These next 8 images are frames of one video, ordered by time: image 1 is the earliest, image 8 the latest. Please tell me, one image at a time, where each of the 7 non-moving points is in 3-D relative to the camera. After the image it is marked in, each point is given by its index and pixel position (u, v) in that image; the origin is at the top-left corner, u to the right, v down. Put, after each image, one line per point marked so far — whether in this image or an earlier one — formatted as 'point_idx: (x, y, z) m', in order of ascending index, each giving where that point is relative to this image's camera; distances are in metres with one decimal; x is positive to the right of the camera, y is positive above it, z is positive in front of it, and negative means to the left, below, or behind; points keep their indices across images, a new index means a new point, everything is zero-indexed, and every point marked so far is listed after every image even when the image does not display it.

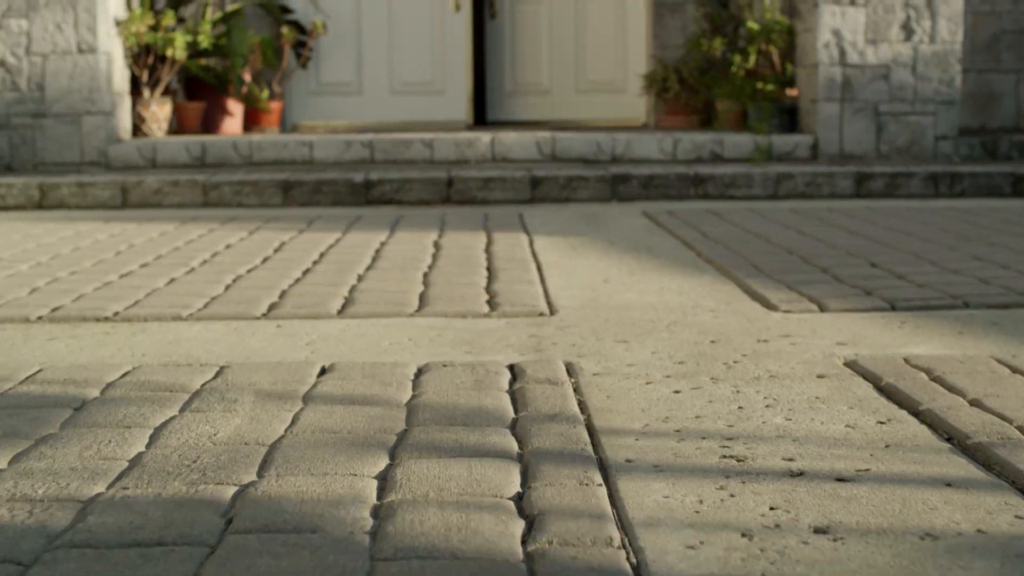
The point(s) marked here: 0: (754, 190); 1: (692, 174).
0: (+1.0, +0.4, +4.7) m
1: (+0.8, +0.5, +4.6) m
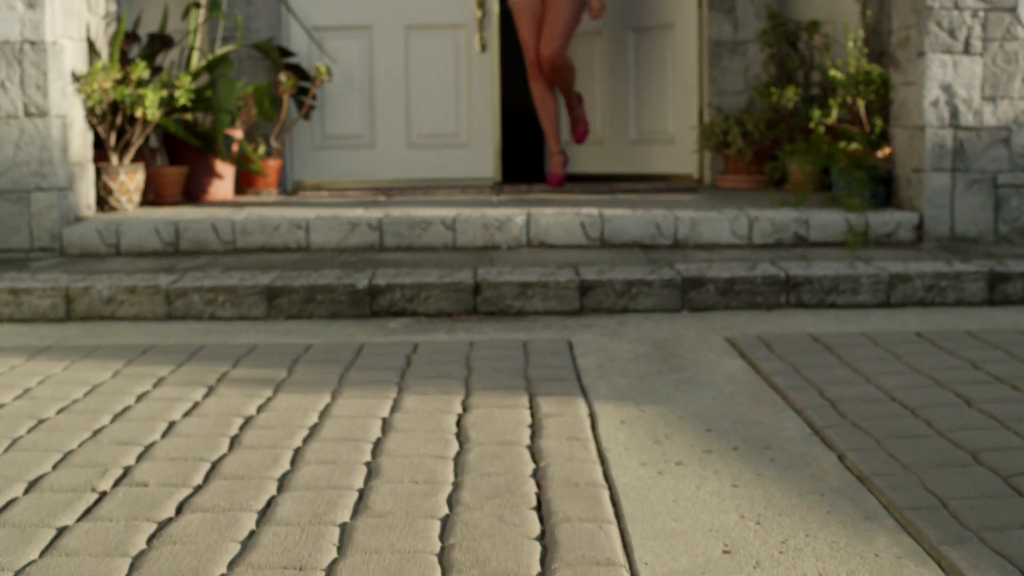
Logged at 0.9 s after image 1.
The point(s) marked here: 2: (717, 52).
0: (+1.2, 0.0, +3.7) m
1: (+0.9, 0.0, +3.7) m
2: (+1.1, +1.3, +5.9) m
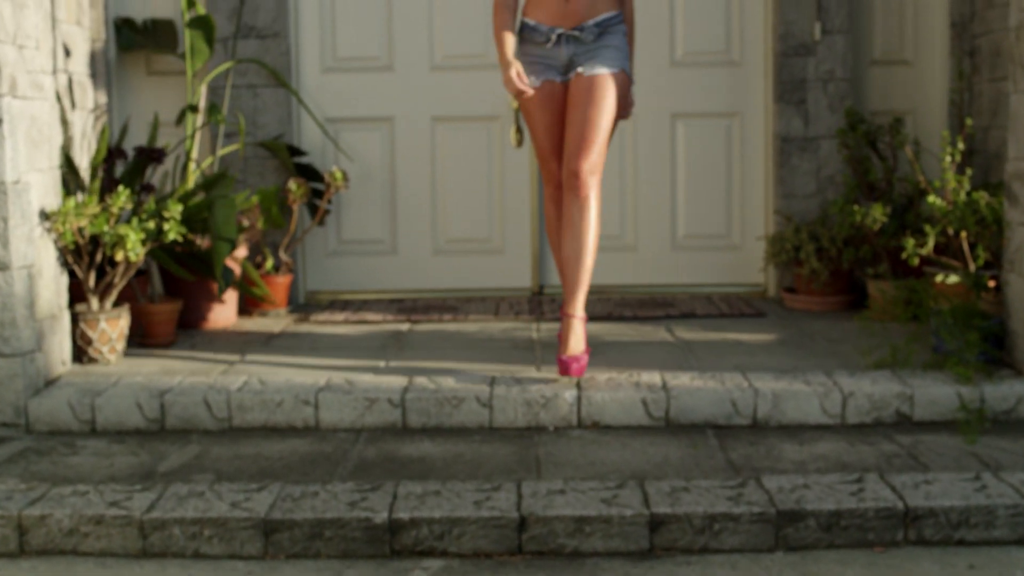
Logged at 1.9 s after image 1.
0: (+1.3, -0.7, +3.0) m
1: (+1.0, -0.6, +3.0) m
2: (+1.3, +0.6, +5.2) m
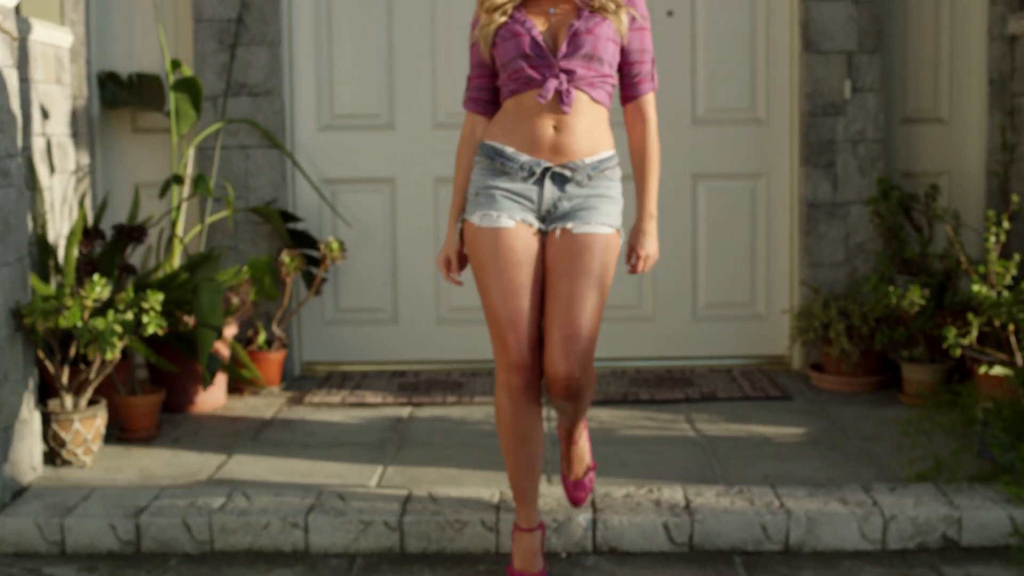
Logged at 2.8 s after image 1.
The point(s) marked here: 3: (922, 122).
0: (+1.3, -1.0, +2.7) m
1: (+1.1, -0.9, +2.6) m
2: (+1.3, +0.3, +4.9) m
3: (+1.8, +0.7, +5.0) m
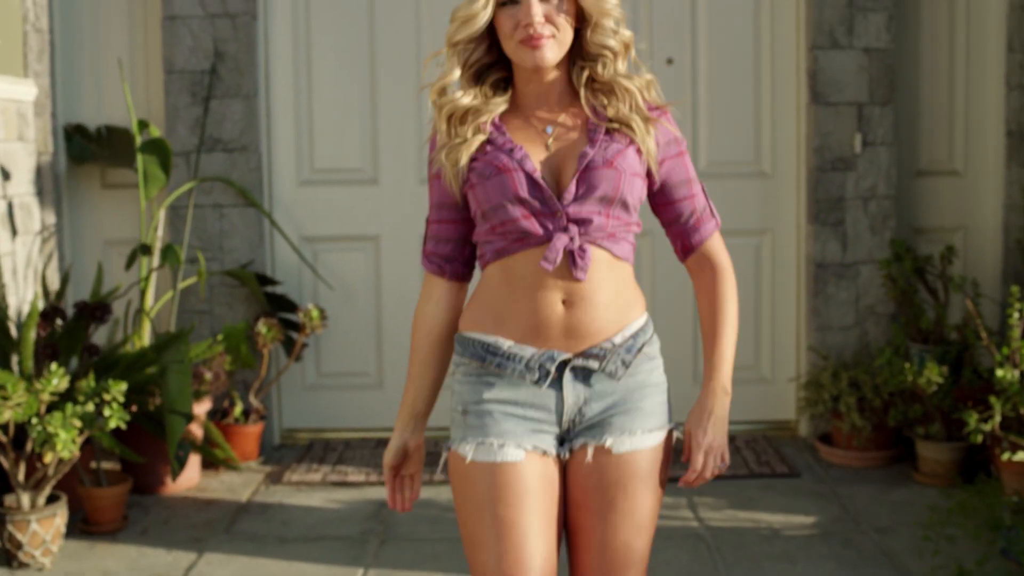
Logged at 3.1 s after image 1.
0: (+1.3, -1.3, +2.4) m
1: (+1.0, -1.2, +2.4) m
2: (+1.3, 0.0, +4.6) m
3: (+1.8, +0.5, +4.7) m
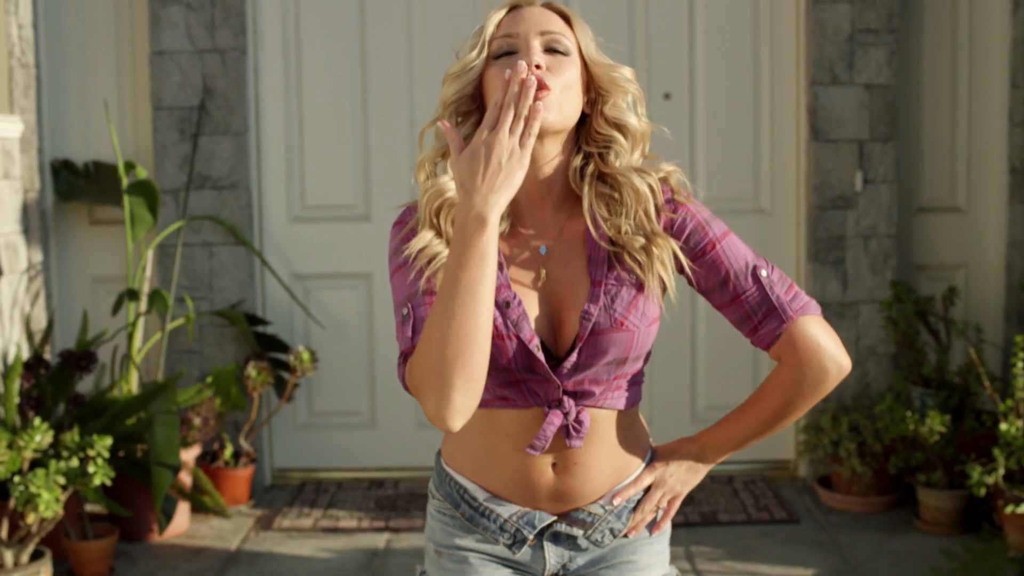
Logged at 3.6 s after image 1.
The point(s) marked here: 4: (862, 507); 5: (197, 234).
0: (+1.3, -1.5, +2.3) m
1: (+1.0, -1.4, +2.3) m
2: (+1.3, -0.1, +4.5) m
3: (+1.8, +0.3, +4.7) m
4: (+1.3, -0.8, +4.3) m
5: (-1.3, +0.2, +4.5) m
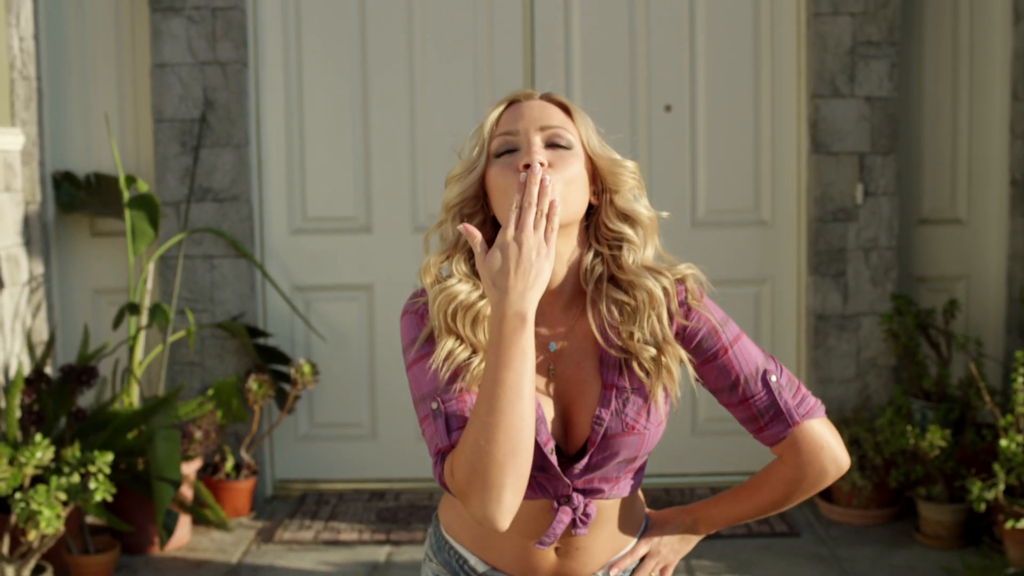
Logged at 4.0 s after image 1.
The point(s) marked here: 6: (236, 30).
0: (+1.3, -1.5, +2.3) m
1: (+1.0, -1.4, +2.3) m
2: (+1.3, -0.2, +4.5) m
3: (+1.8, +0.3, +4.7) m
4: (+1.3, -0.9, +4.3) m
5: (-1.3, +0.2, +4.5) m
6: (-1.1, +1.0, +4.4) m
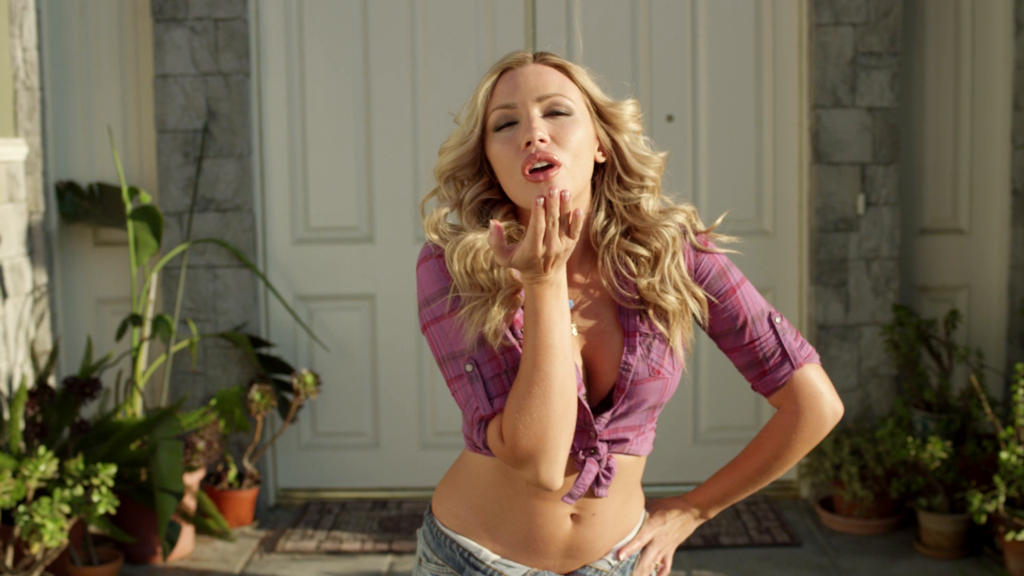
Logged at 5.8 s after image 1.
0: (+1.3, -1.6, +2.3) m
1: (+1.0, -1.5, +2.3) m
2: (+1.3, -0.2, +4.5) m
3: (+1.8, +0.2, +4.7) m
4: (+1.4, -0.9, +4.3) m
5: (-1.3, +0.1, +4.5) m
6: (-1.1, +1.0, +4.4) m
